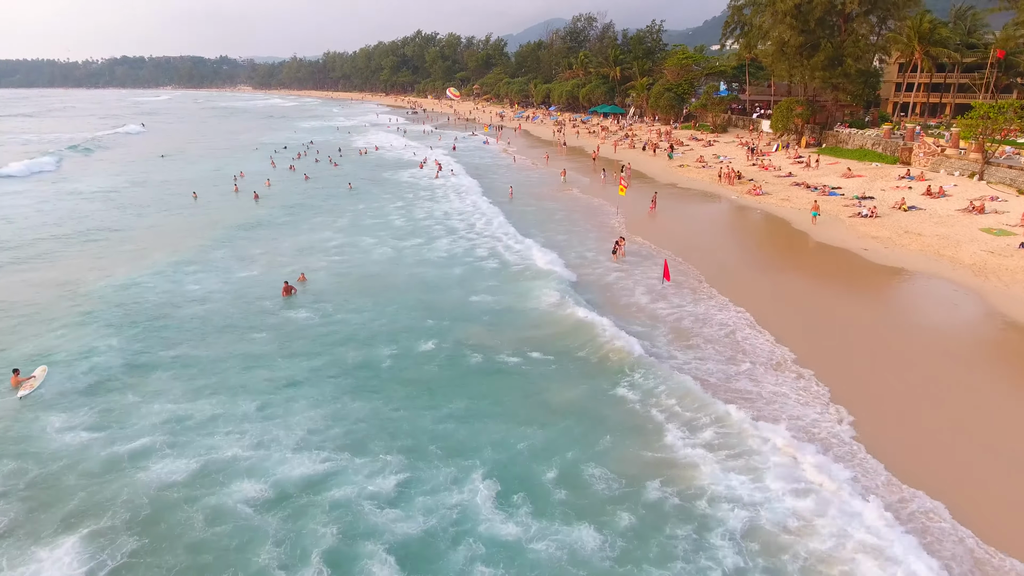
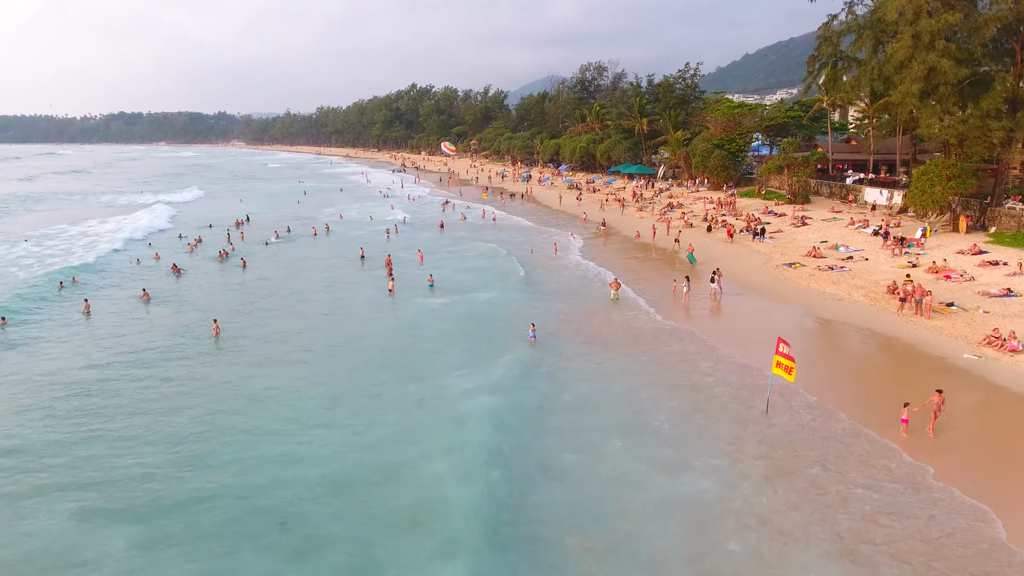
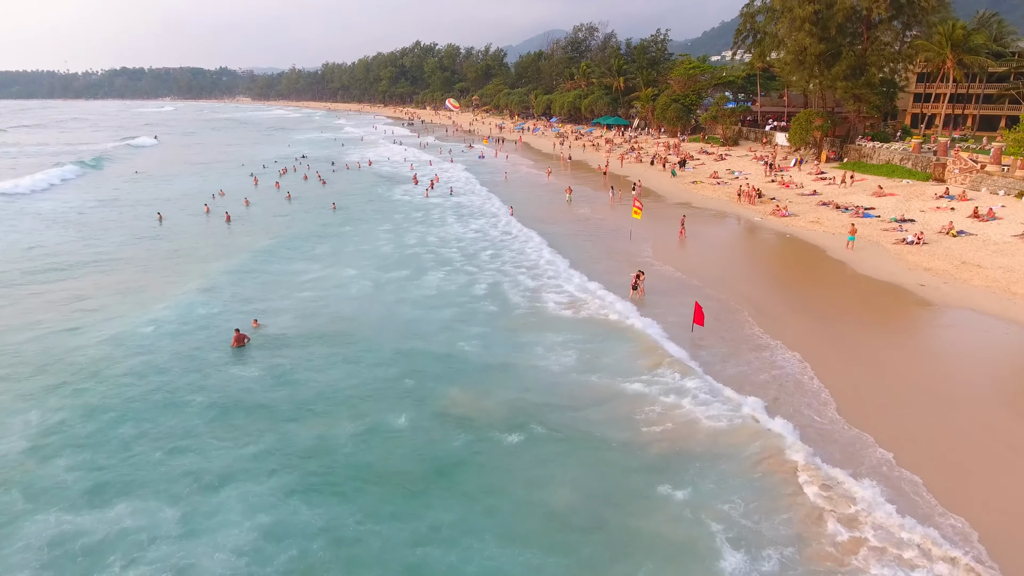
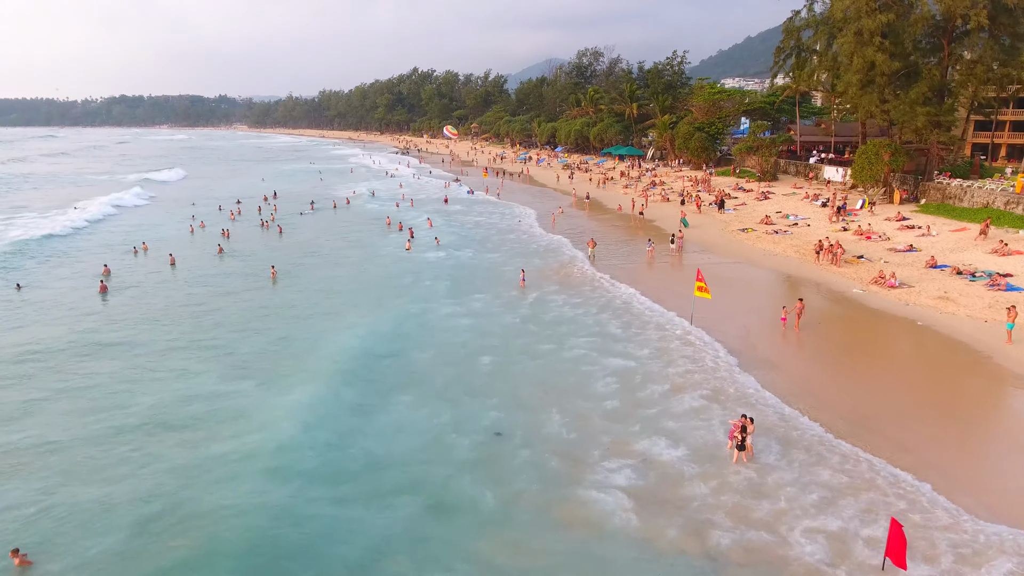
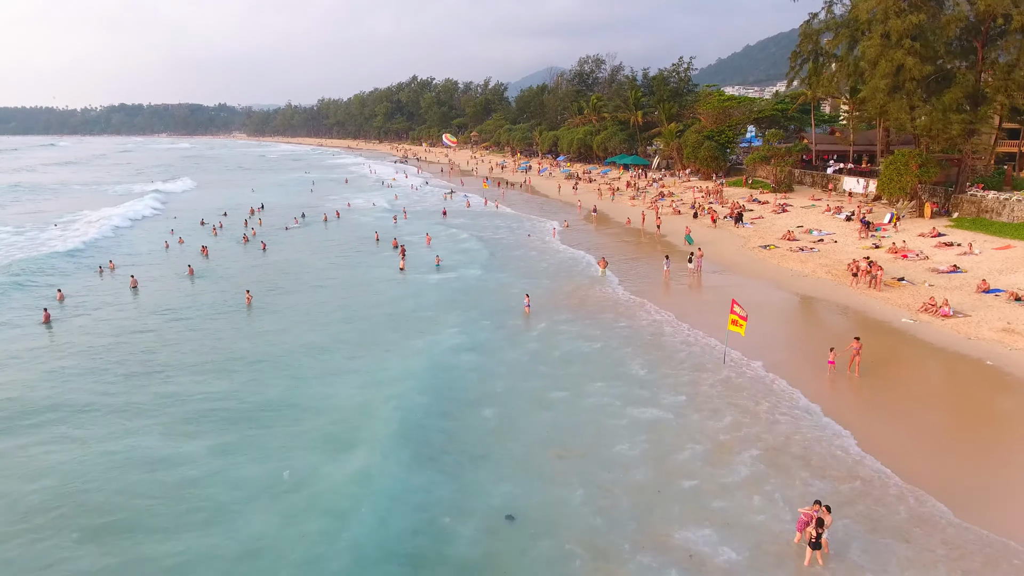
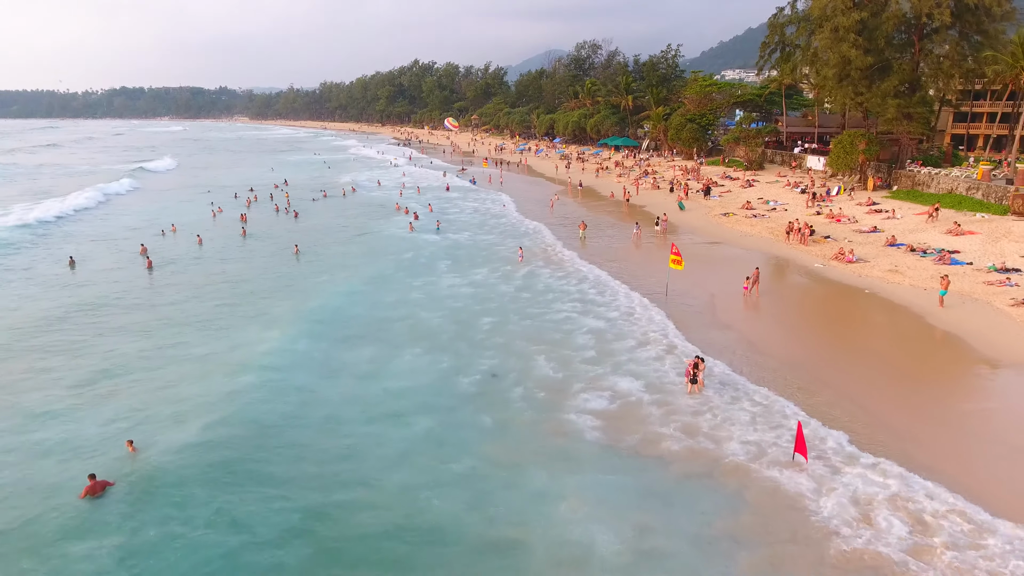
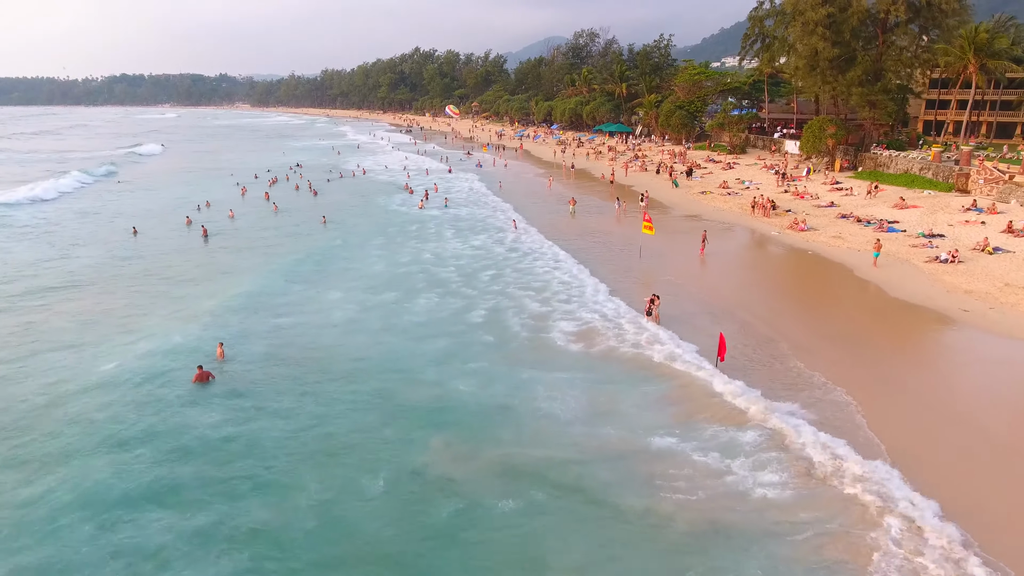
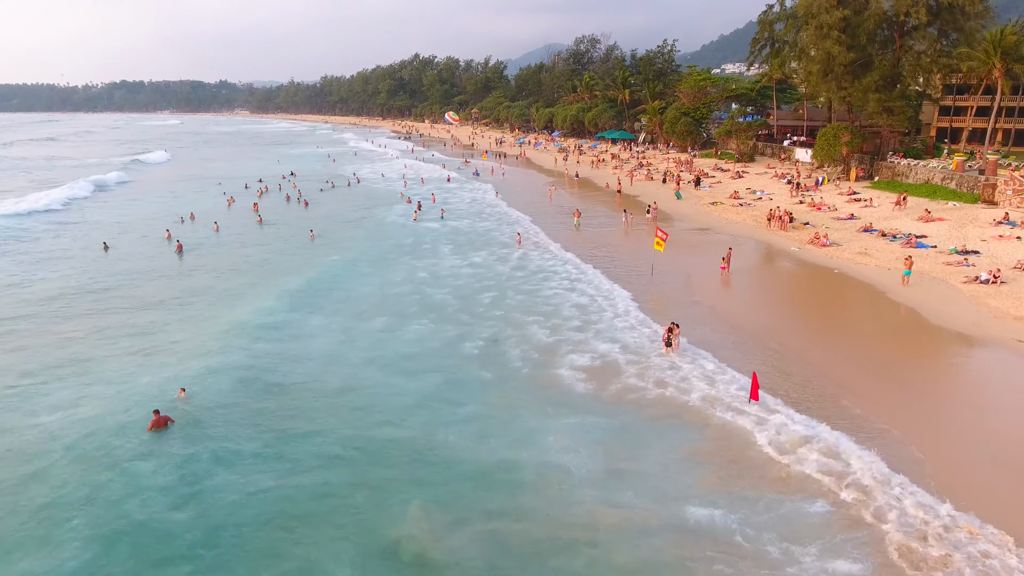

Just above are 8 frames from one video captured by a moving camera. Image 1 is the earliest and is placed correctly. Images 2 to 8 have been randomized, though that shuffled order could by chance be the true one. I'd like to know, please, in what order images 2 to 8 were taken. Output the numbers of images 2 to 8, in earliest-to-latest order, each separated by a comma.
3, 7, 8, 6, 4, 5, 2
